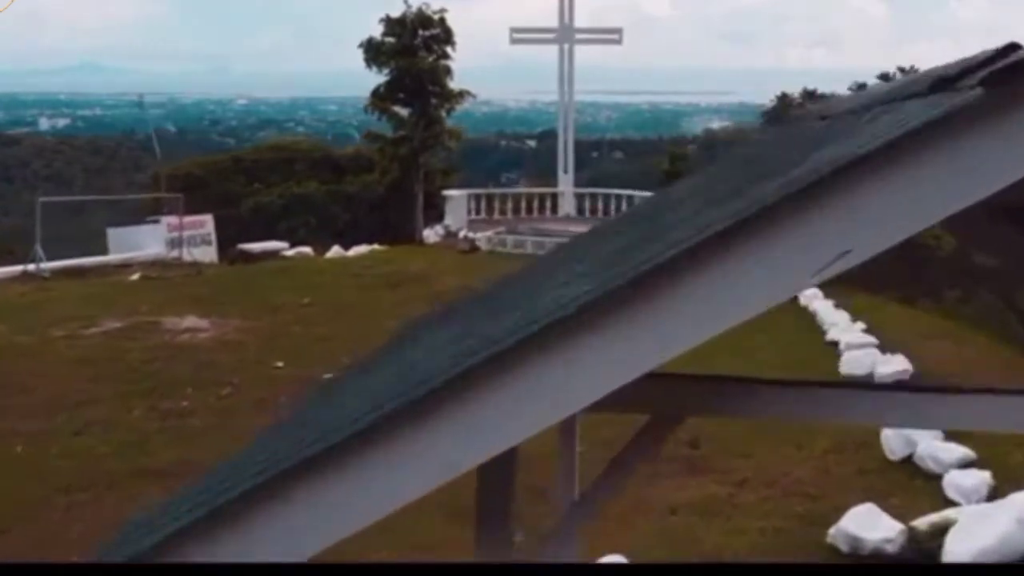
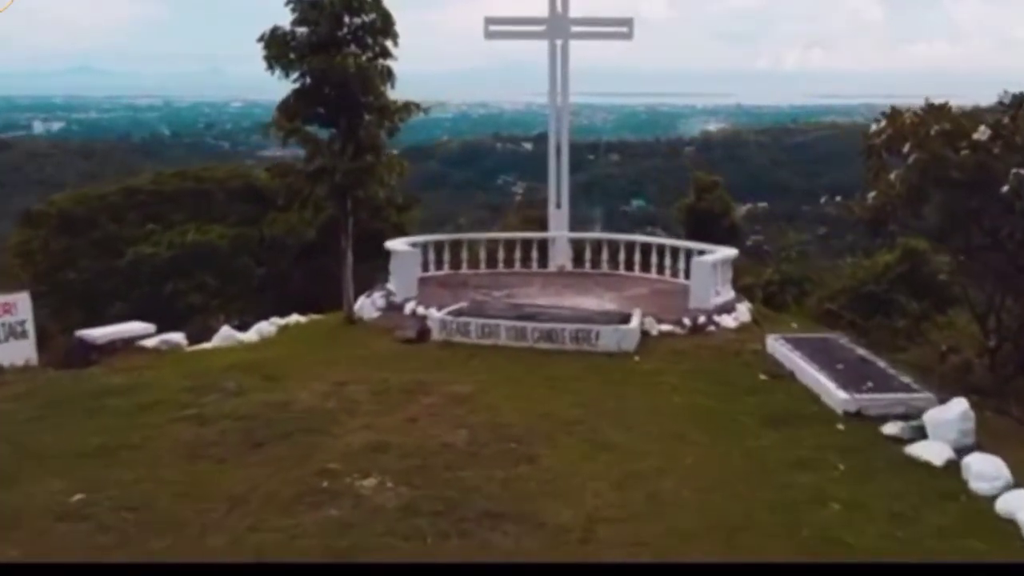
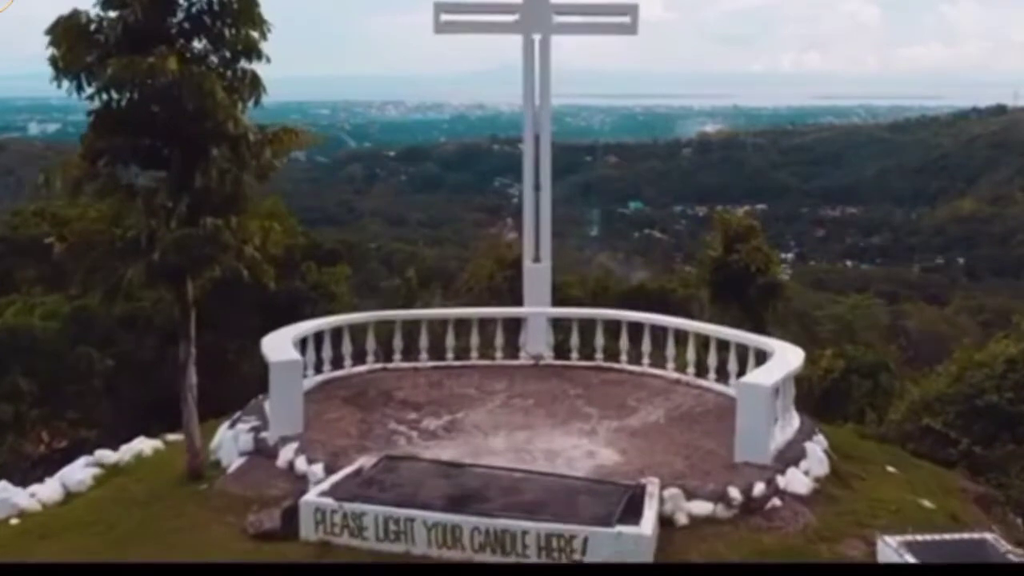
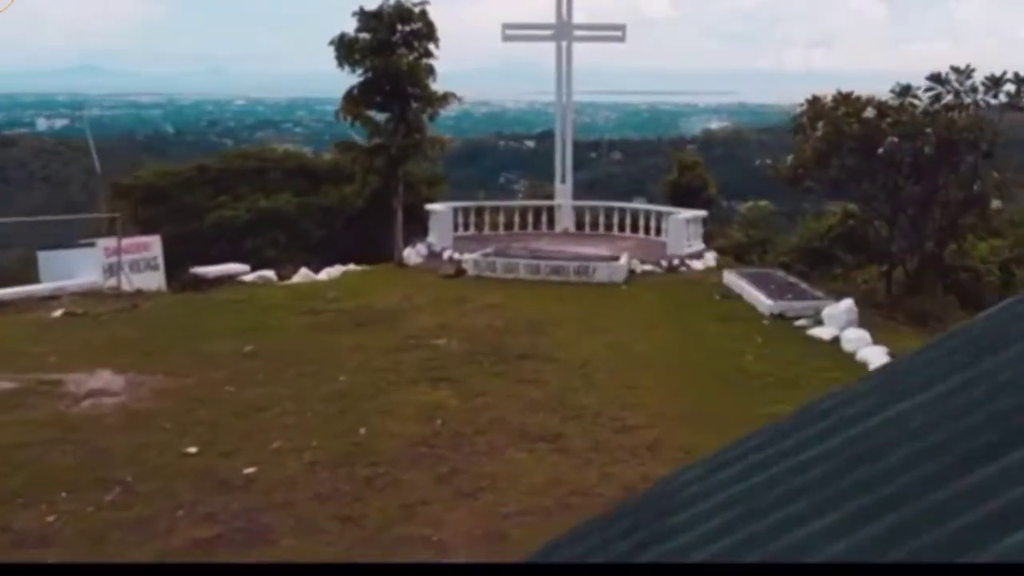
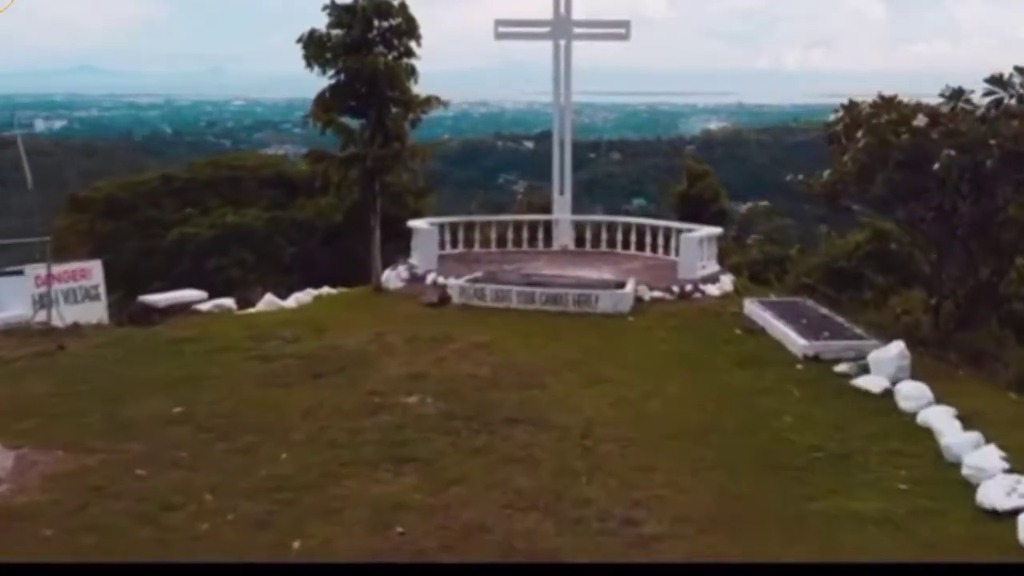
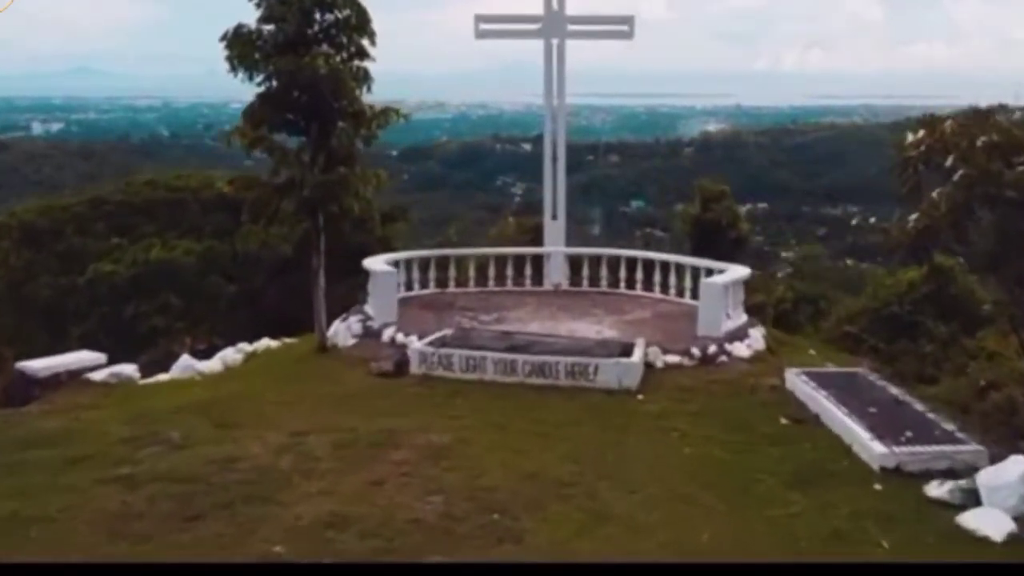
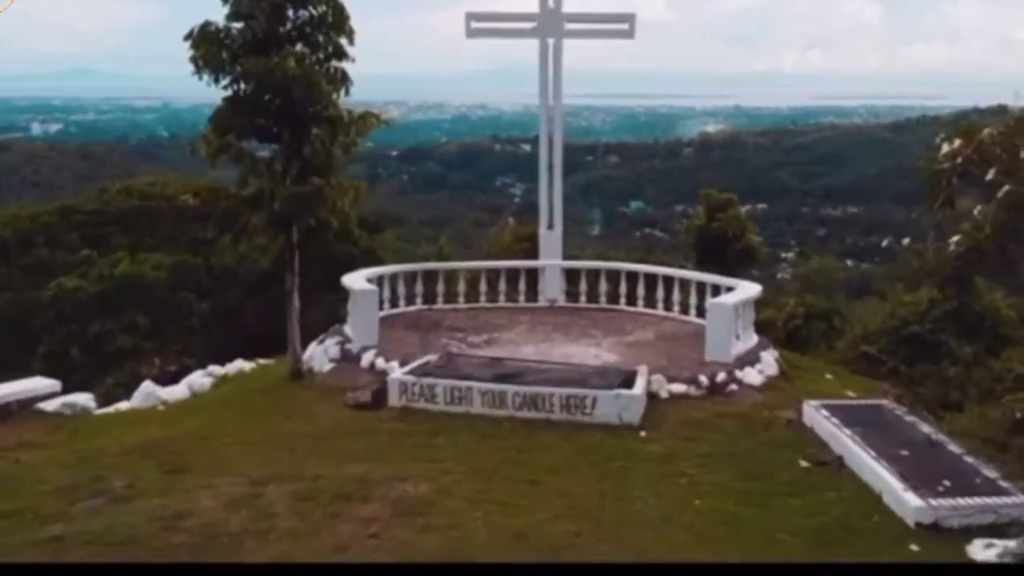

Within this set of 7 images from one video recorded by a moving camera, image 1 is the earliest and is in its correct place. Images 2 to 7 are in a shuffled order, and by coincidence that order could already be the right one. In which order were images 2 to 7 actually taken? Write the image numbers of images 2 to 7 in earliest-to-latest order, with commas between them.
4, 5, 2, 6, 7, 3
